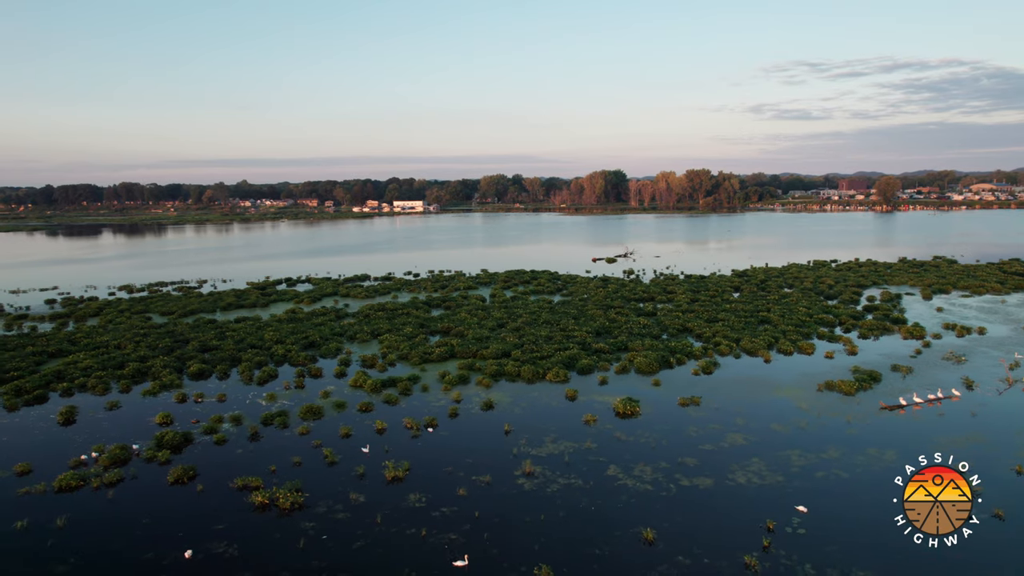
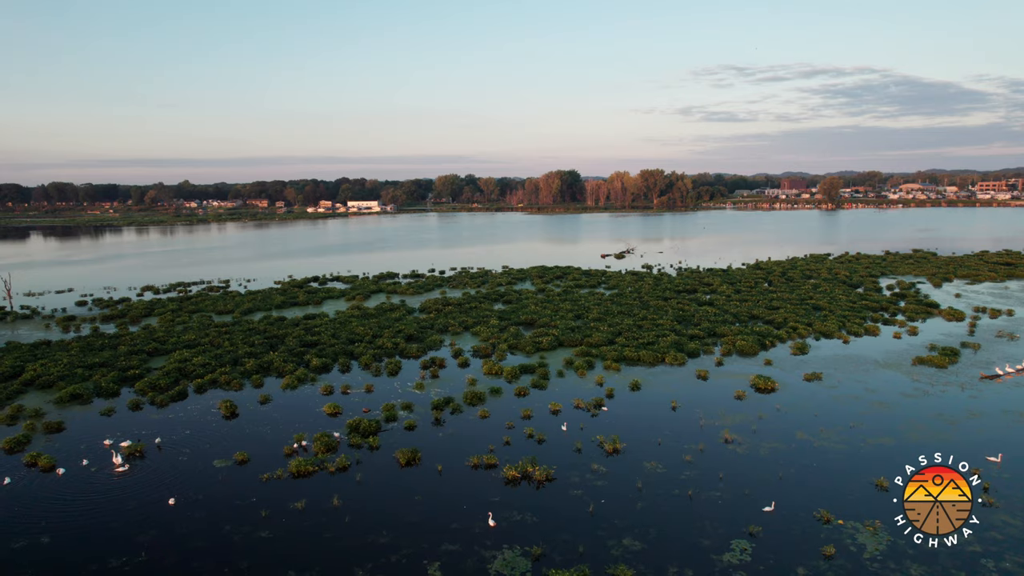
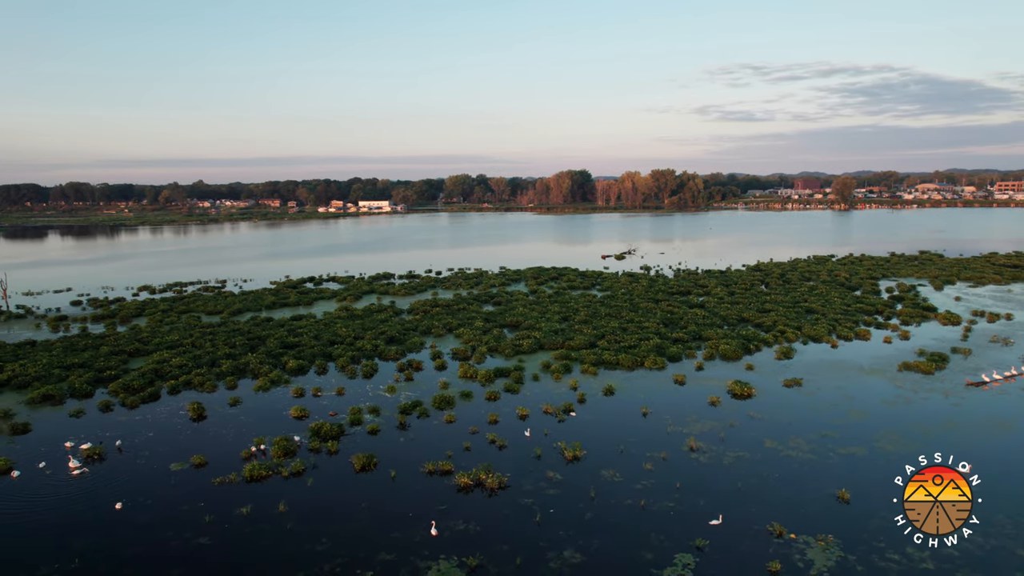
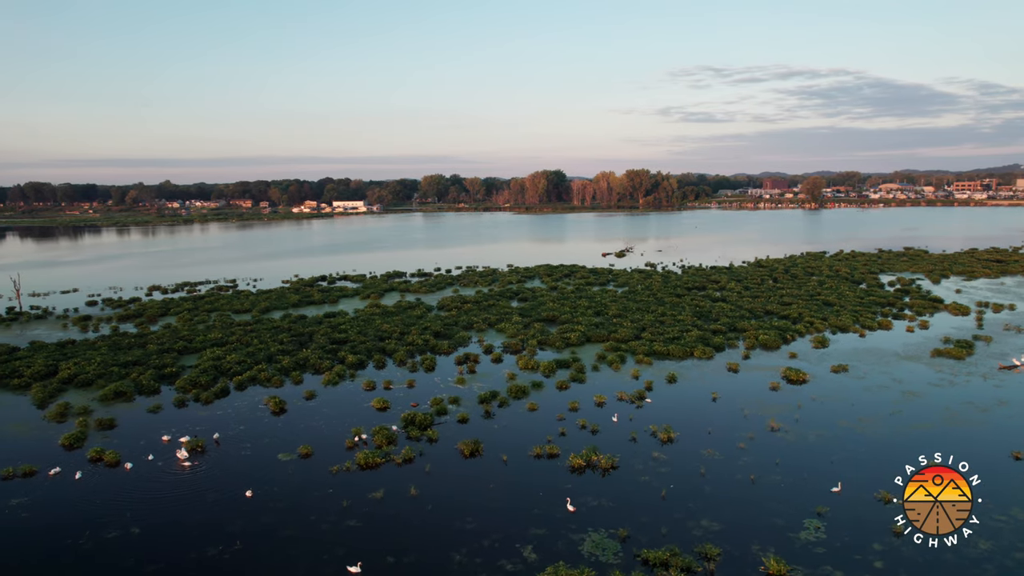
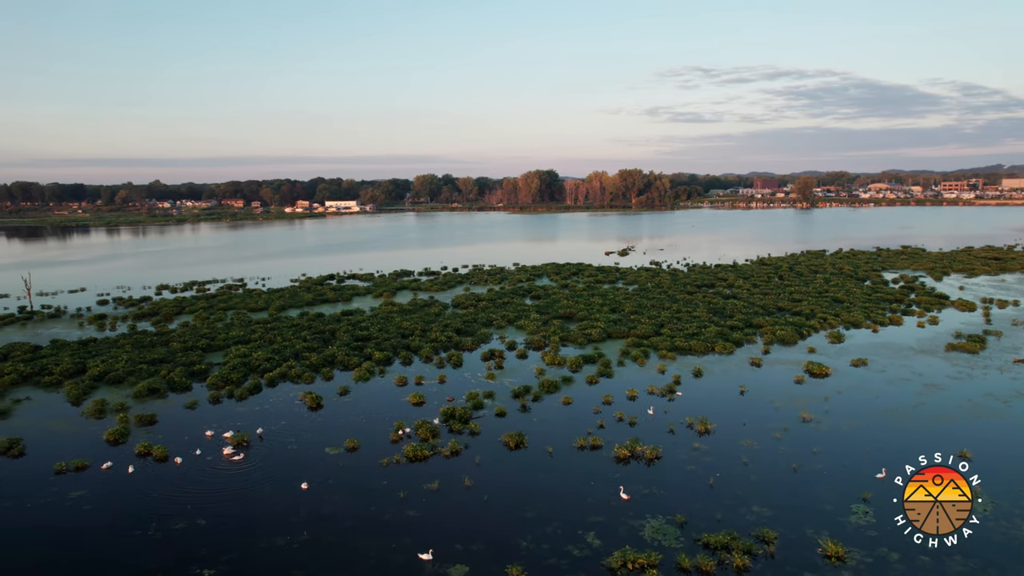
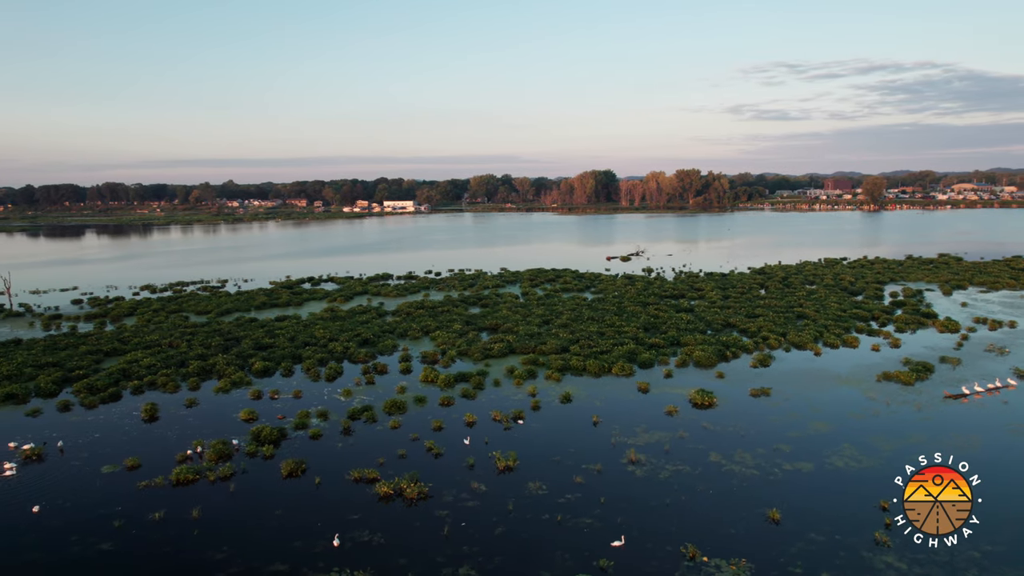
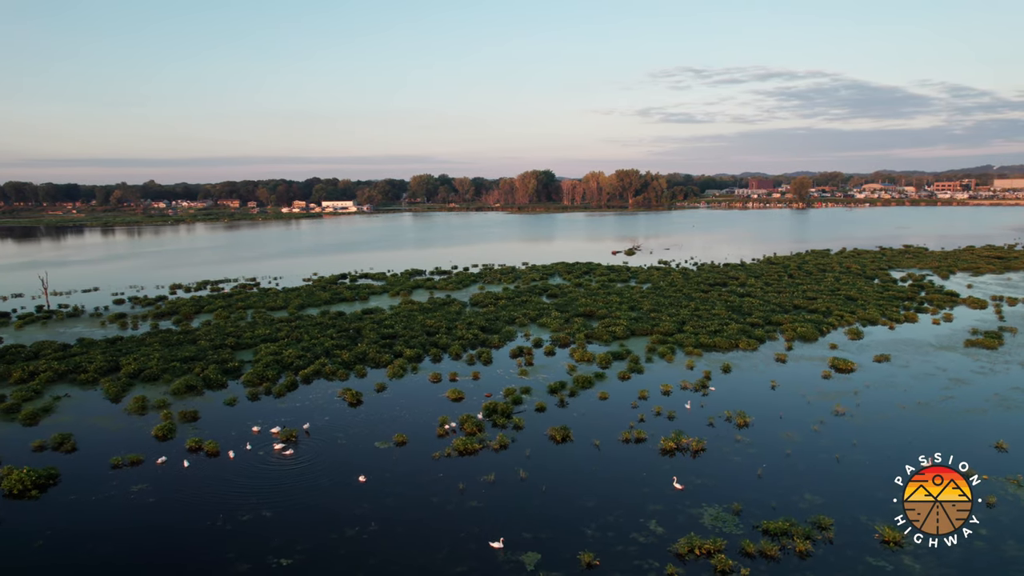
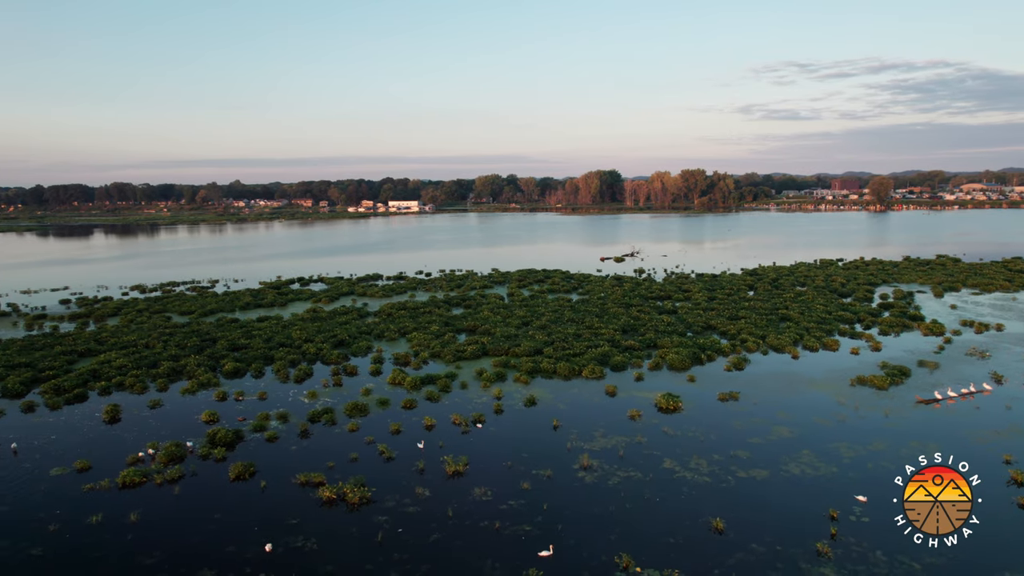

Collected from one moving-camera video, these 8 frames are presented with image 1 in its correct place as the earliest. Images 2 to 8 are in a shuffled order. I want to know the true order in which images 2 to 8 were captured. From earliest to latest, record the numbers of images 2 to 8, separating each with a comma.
8, 6, 3, 2, 4, 5, 7
